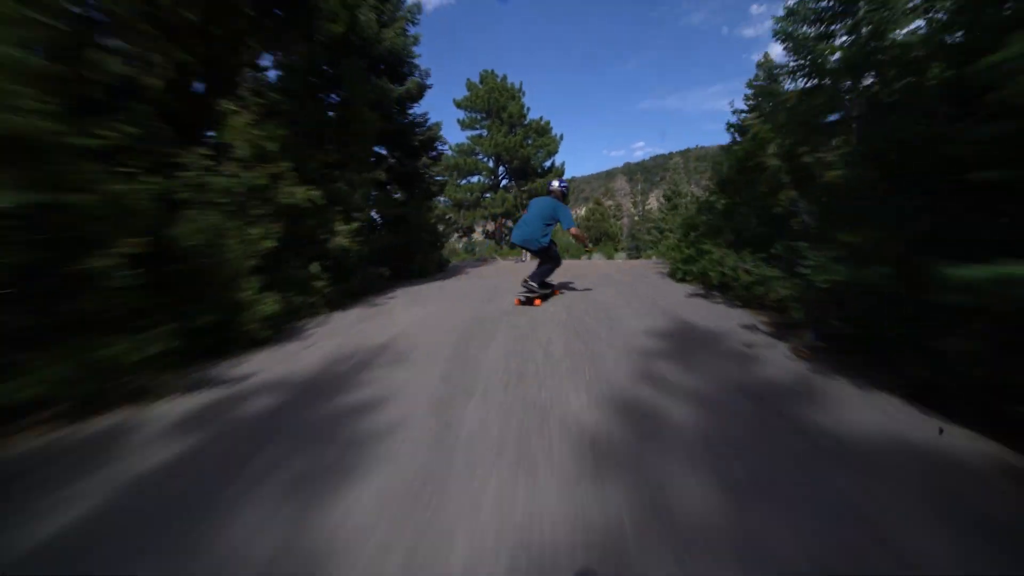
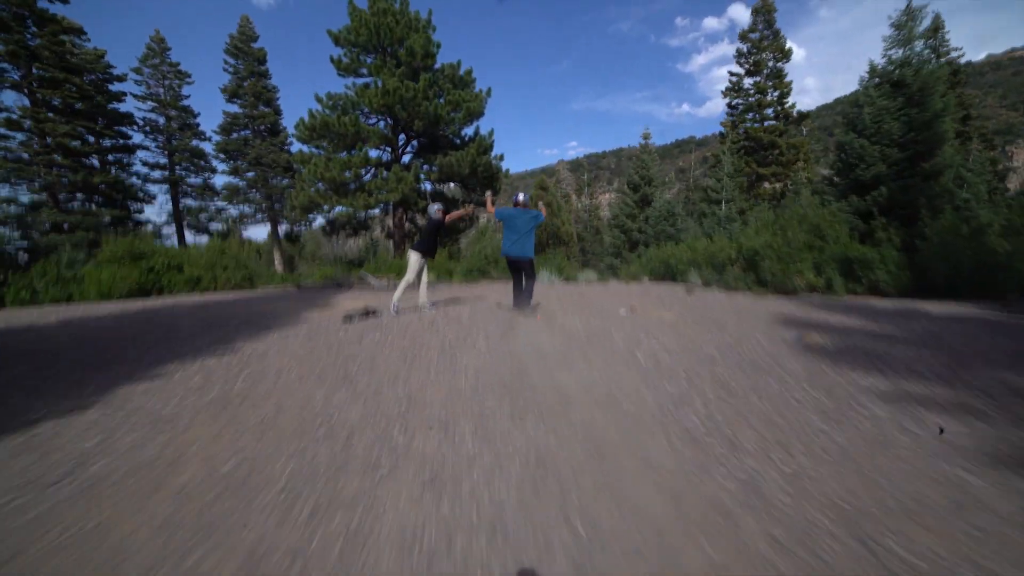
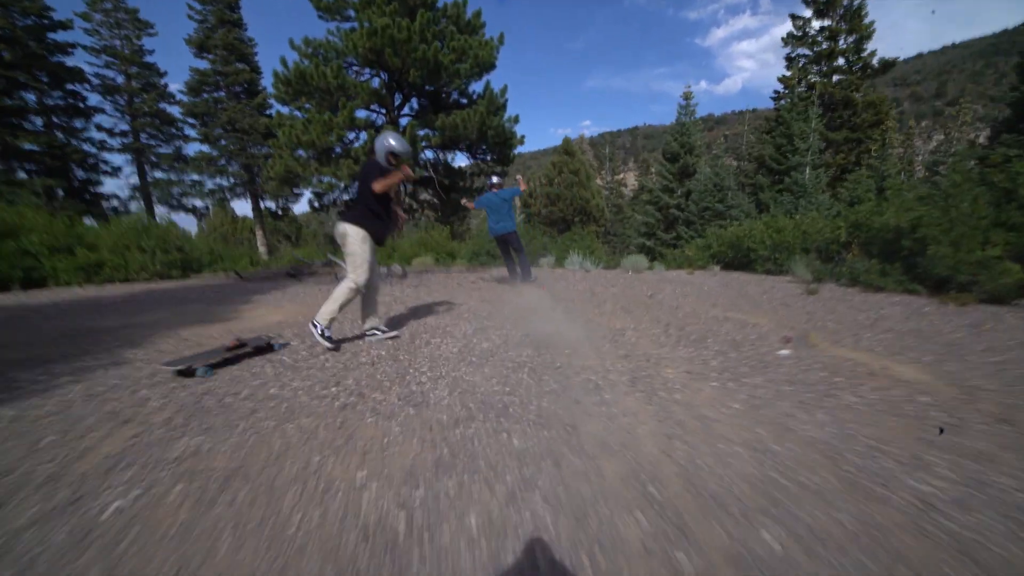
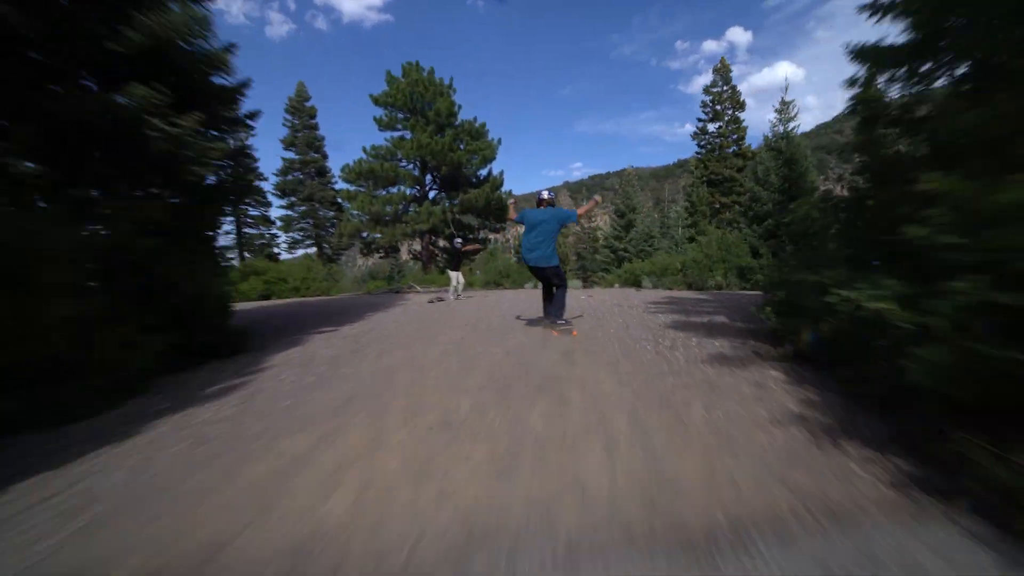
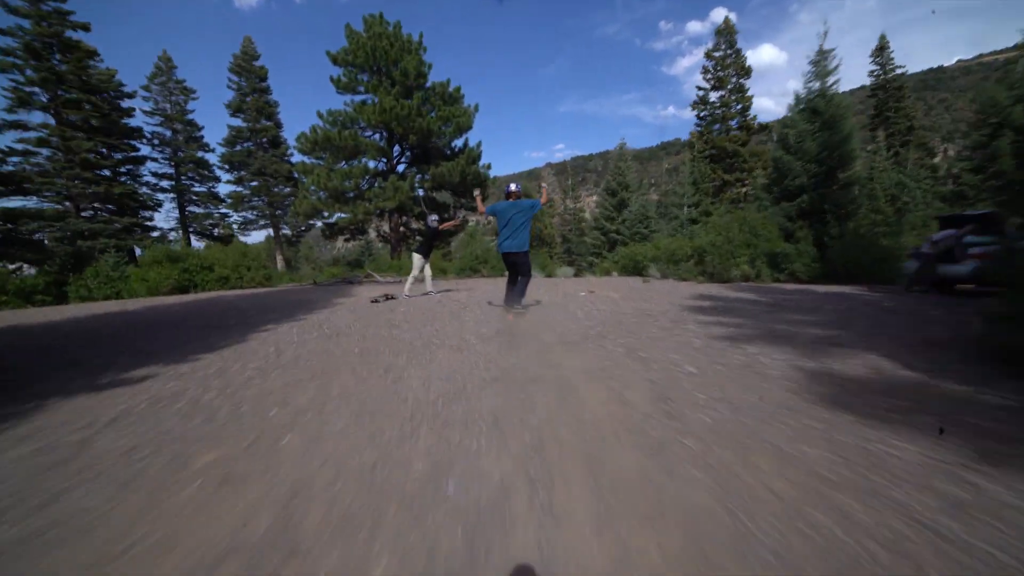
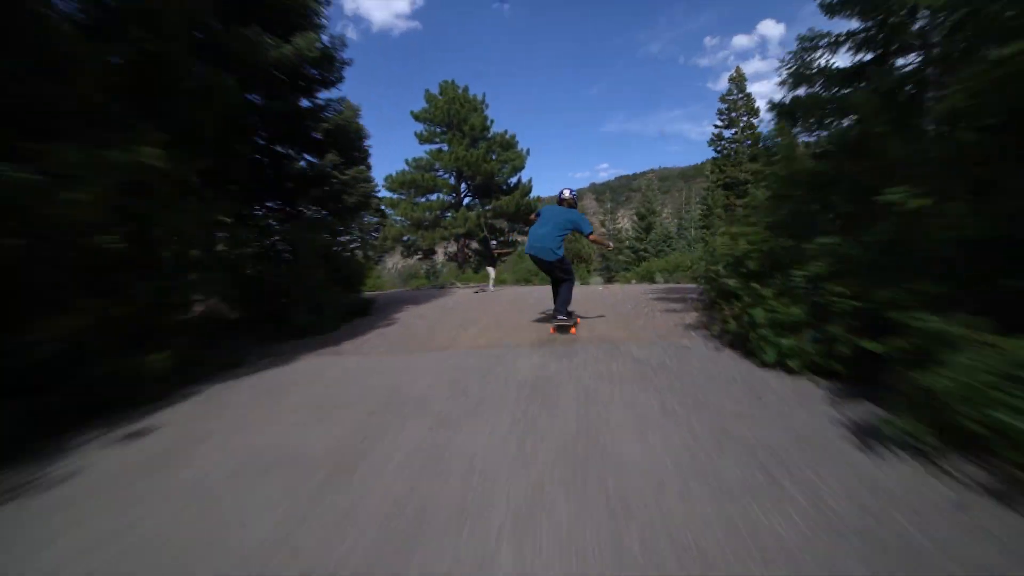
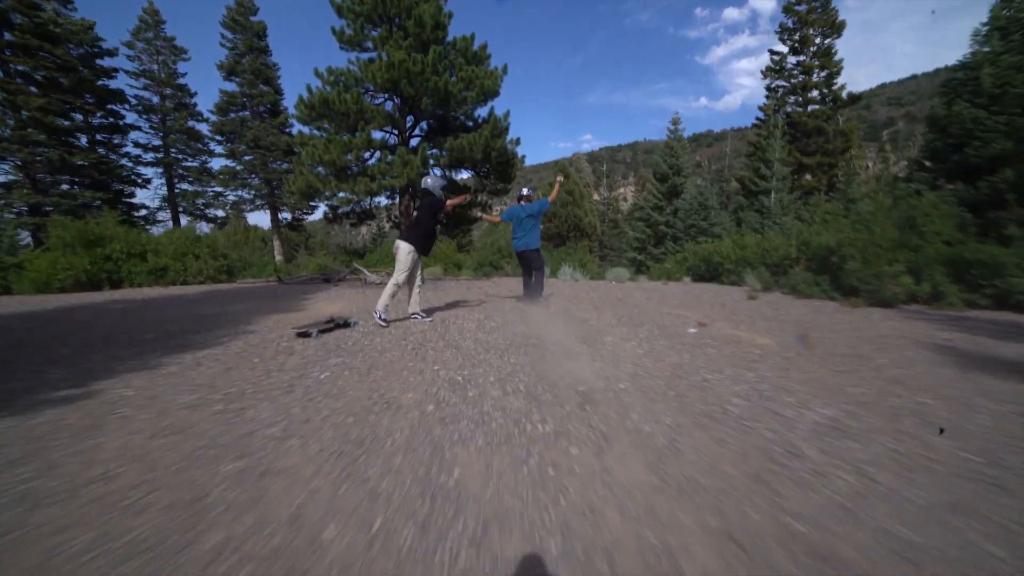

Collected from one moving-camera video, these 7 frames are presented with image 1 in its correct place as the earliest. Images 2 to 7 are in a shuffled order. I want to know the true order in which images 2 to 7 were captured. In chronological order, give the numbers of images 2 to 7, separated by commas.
6, 4, 5, 2, 7, 3
